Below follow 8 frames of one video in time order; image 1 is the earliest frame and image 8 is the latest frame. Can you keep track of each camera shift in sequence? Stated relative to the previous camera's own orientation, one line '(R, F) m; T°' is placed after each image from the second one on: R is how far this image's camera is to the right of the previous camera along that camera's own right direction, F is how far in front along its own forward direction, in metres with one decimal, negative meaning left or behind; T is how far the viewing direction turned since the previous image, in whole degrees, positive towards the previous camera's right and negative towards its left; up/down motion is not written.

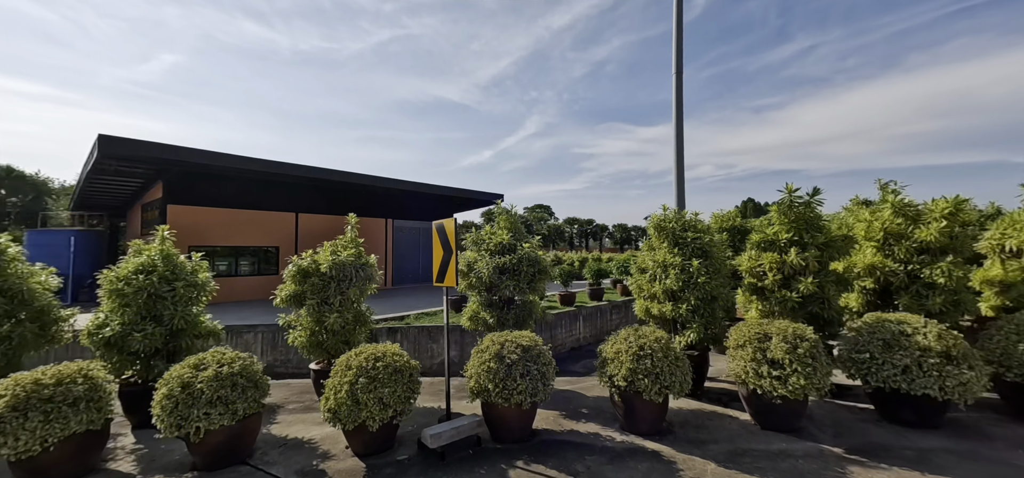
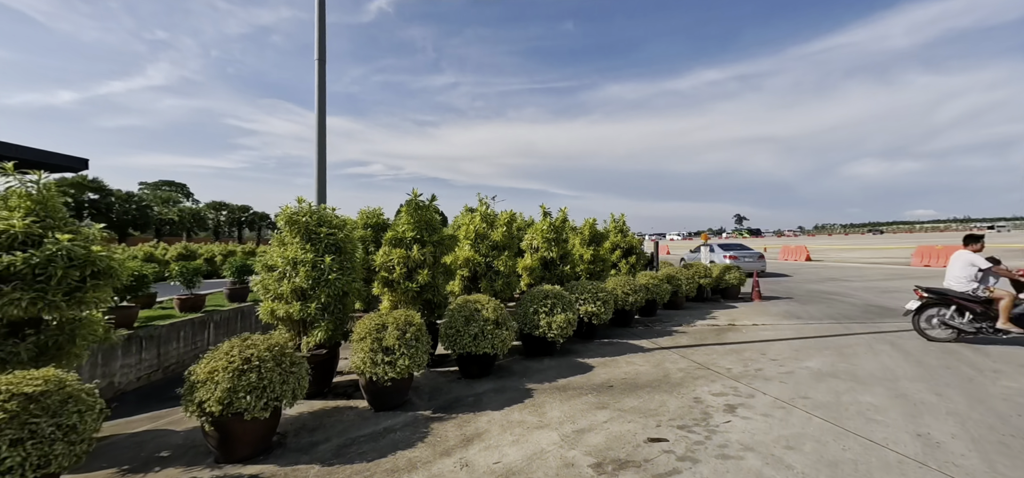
(+0.5, -0.1) m; +46°
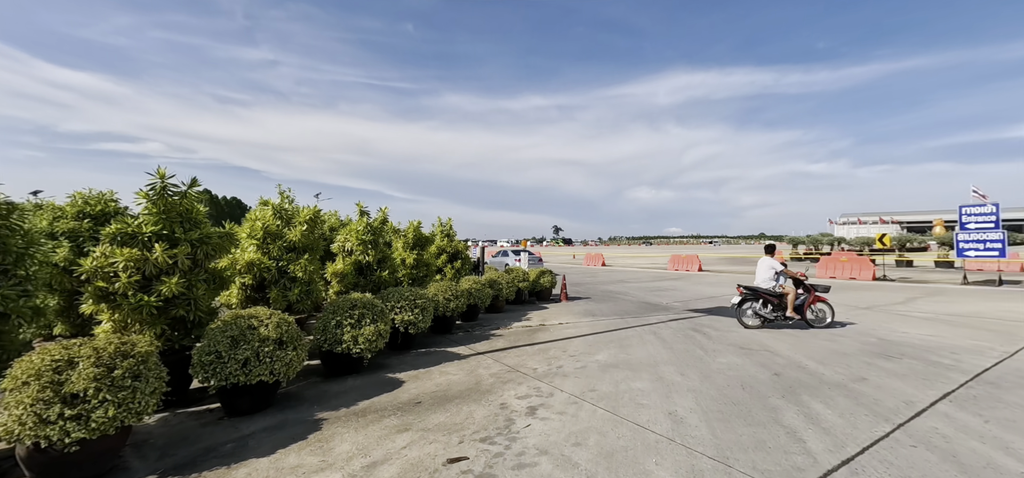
(+0.4, +0.3) m; +24°
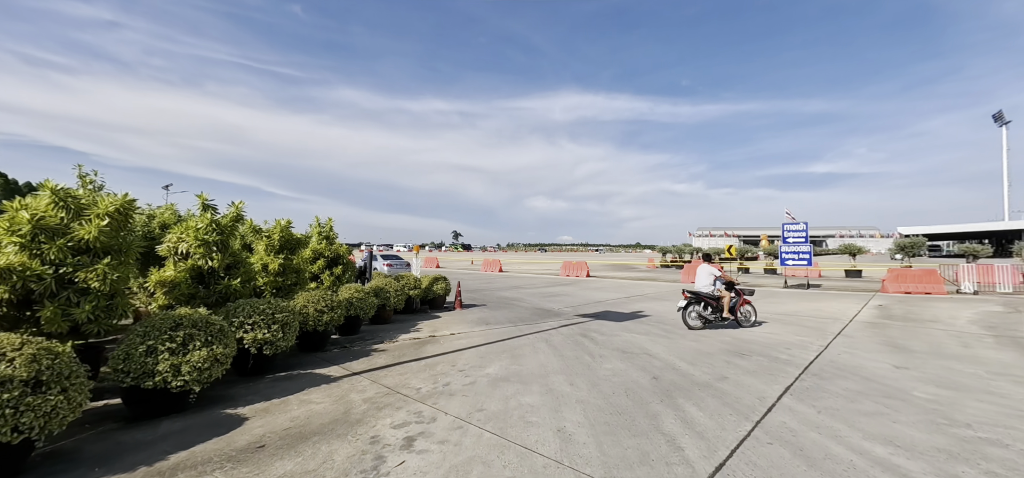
(+0.2, +0.4) m; +15°
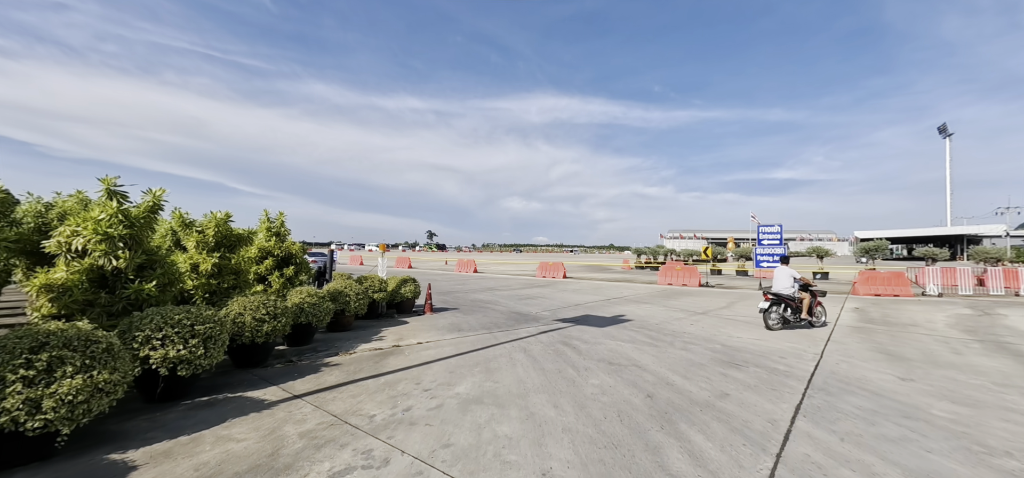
(0.0, +0.7) m; +4°
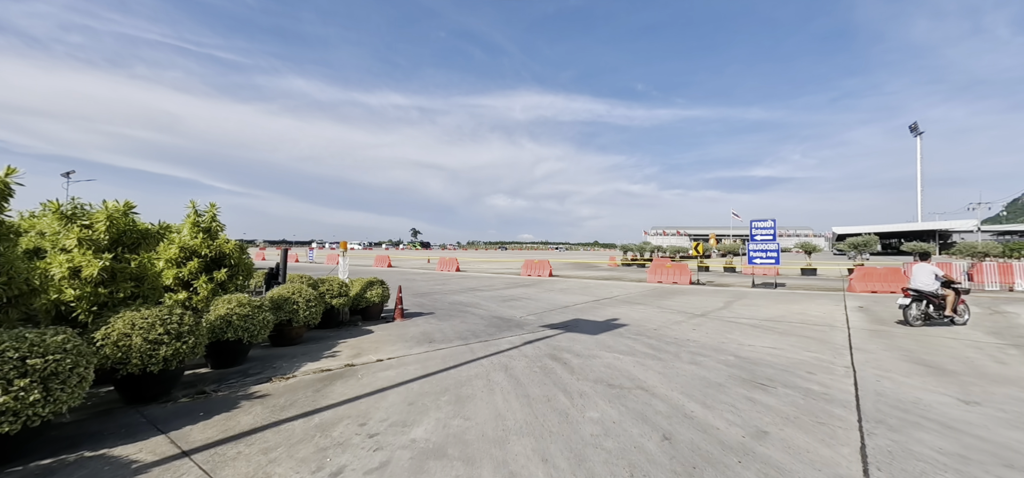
(+0.1, +1.1) m; +2°
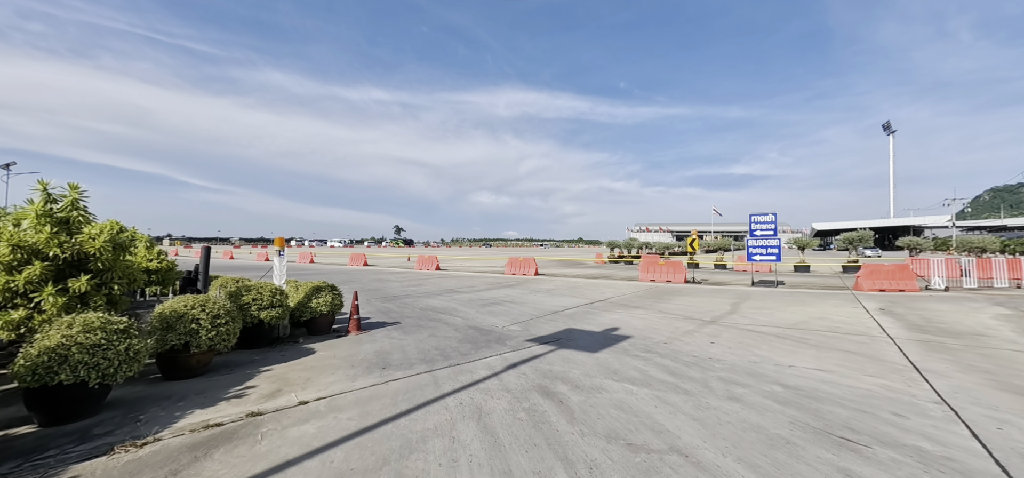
(+0.1, +1.6) m; +2°
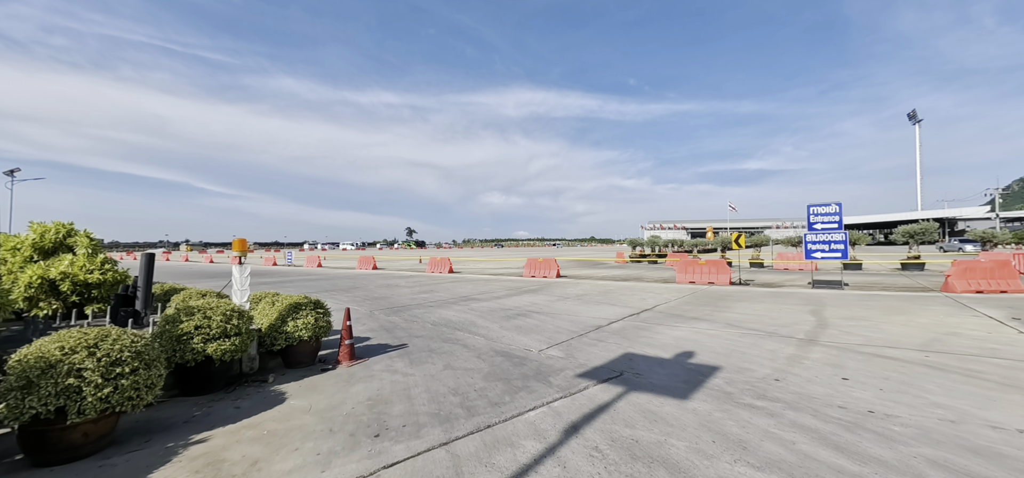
(-0.4, +1.9) m; -2°
